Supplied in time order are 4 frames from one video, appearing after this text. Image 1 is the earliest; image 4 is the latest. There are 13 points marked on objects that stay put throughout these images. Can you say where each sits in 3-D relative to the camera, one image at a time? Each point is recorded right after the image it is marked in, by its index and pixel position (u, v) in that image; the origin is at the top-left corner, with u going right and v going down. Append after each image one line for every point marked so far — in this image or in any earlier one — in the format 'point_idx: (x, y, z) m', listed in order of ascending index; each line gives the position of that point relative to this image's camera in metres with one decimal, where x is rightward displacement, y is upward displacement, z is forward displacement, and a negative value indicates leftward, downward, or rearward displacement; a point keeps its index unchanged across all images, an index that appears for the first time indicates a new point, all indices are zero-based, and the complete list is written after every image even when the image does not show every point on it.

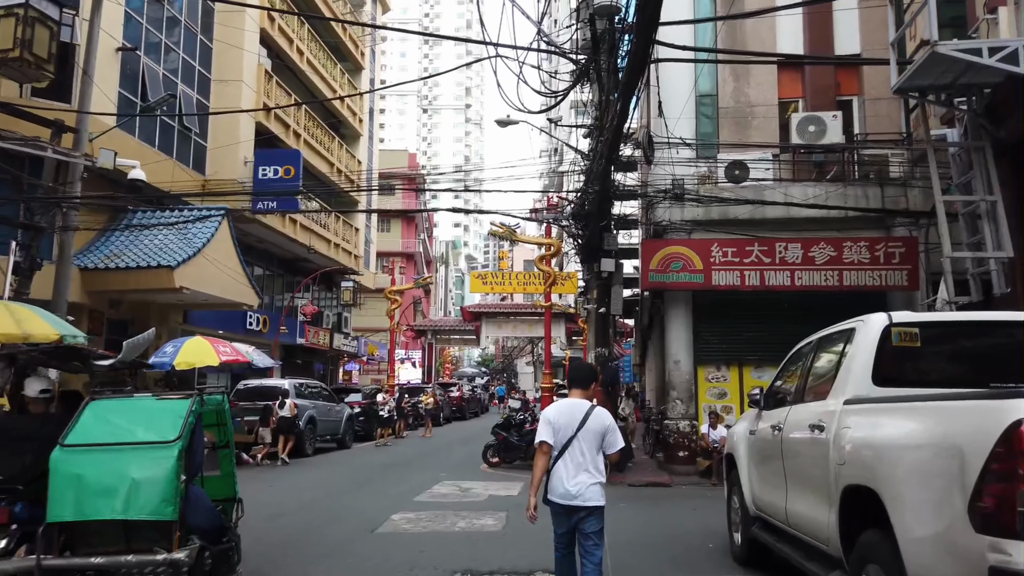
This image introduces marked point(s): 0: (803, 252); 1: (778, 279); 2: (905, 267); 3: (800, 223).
0: (+5.5, +0.7, +14.4) m
1: (+5.0, +0.2, +14.4) m
2: (+7.2, +0.4, +14.0) m
3: (+5.6, +1.3, +15.0) m
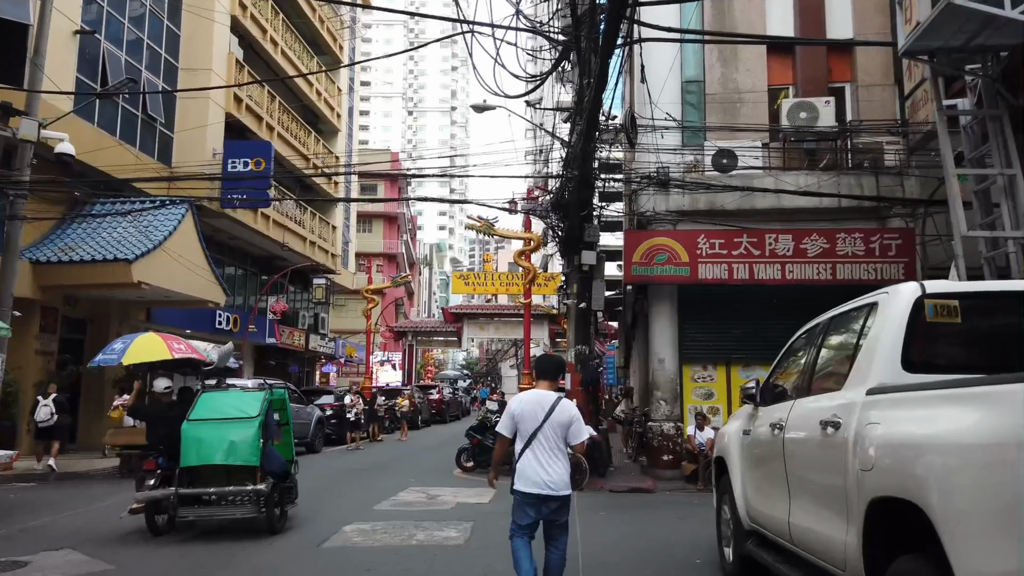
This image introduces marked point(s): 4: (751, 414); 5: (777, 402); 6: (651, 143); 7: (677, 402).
0: (+5.0, +0.8, +13.6) m
1: (+4.6, +0.3, +13.6) m
2: (+6.8, +0.5, +13.3) m
3: (+5.2, +1.4, +14.2) m
4: (+1.7, -0.9, +5.6) m
5: (+1.8, -0.8, +5.1) m
6: (+2.7, +3.0, +15.0) m
7: (+3.1, -2.1, +14.1) m
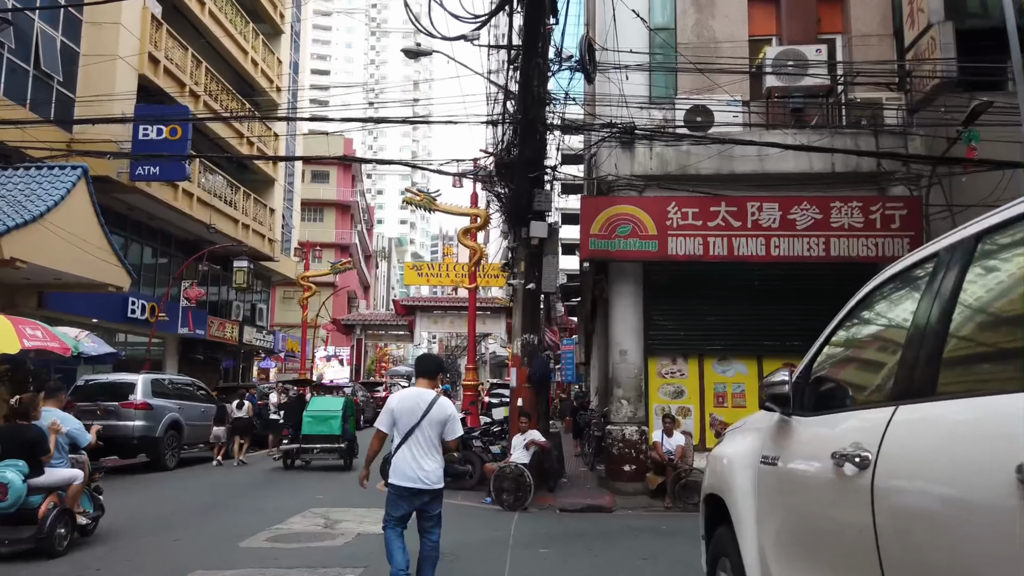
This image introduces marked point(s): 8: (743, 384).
0: (+4.0, +1.1, +11.4) m
1: (+3.6, +0.6, +11.4) m
2: (+5.8, +0.8, +11.2) m
3: (+4.1, +1.7, +12.1) m
4: (+1.1, -0.6, +3.3) m
5: (+1.2, -0.5, +2.8) m
6: (+1.7, +3.3, +12.7) m
7: (+2.0, -1.8, +11.9) m
8: (+3.7, -1.5, +12.2) m
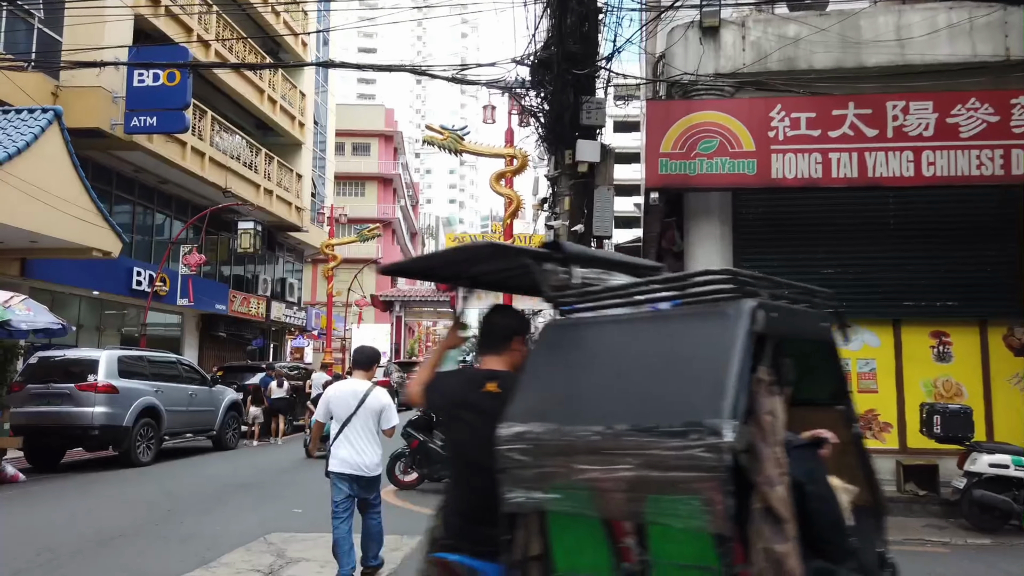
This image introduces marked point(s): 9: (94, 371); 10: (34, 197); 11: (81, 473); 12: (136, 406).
0: (+4.5, +1.8, +8.0) m
1: (+4.0, +1.3, +8.0) m
2: (+6.2, +1.5, +7.6) m
3: (+4.6, +2.4, +8.6) m
4: (+1.0, -0.1, +0.1) m
5: (+1.0, 0.0, -0.4) m
6: (+2.2, +4.0, +9.4) m
7: (+2.5, -1.1, +8.6) m
8: (+4.2, -0.8, +8.8) m
9: (-6.5, -1.3, +11.8) m
10: (-9.2, +1.8, +14.7) m
11: (-6.6, -2.9, +11.7) m
12: (-6.1, -1.9, +12.3) m
